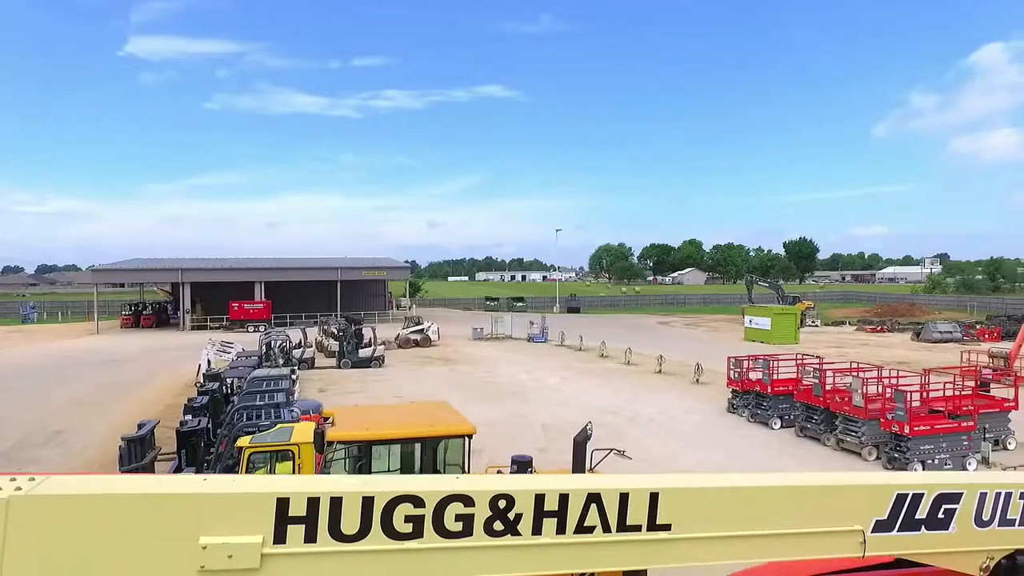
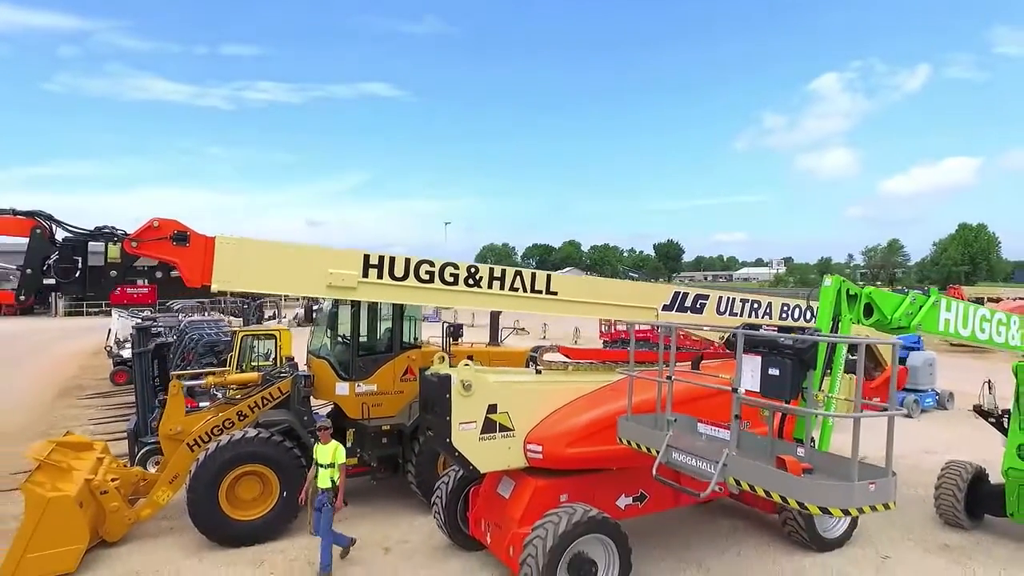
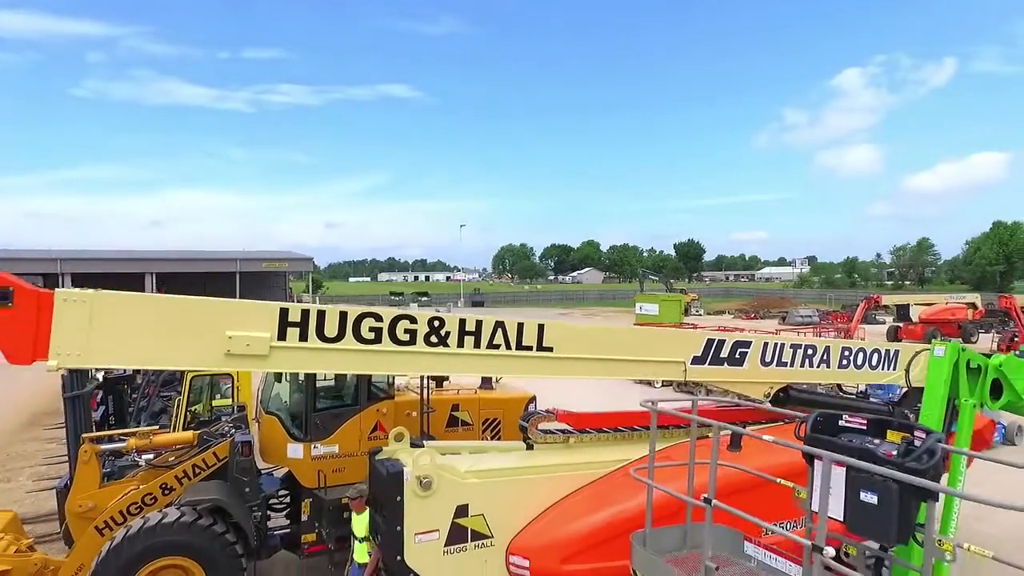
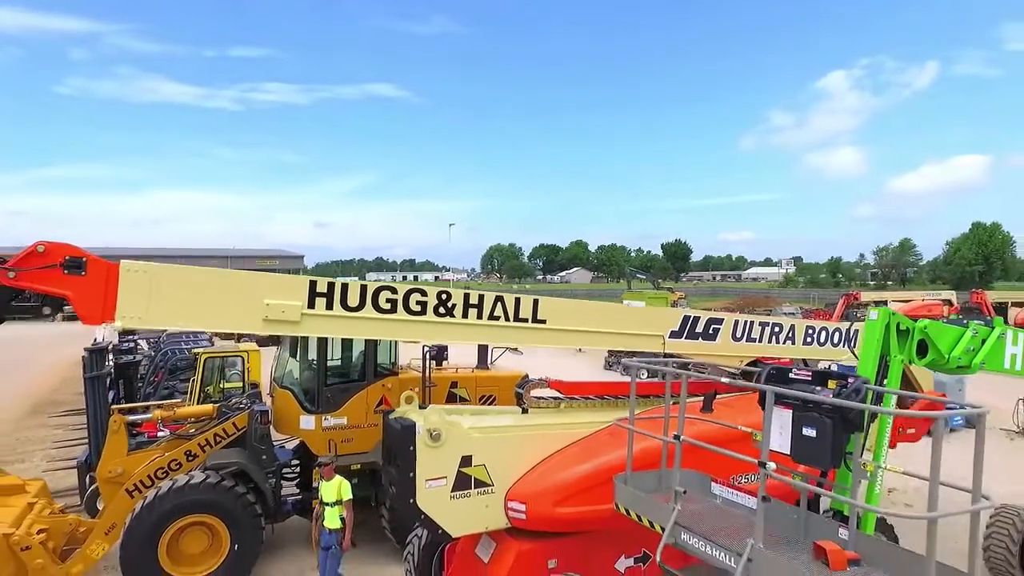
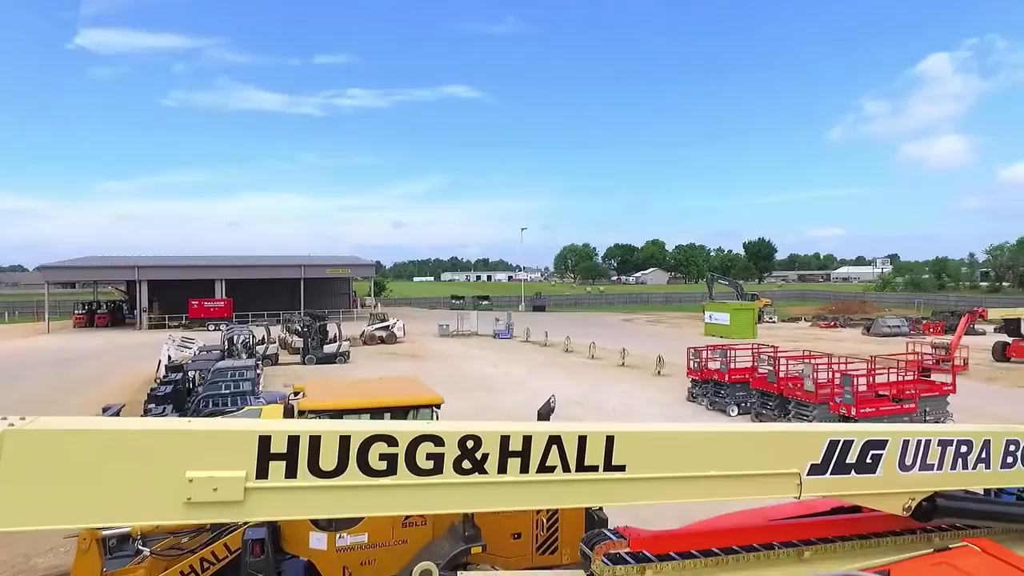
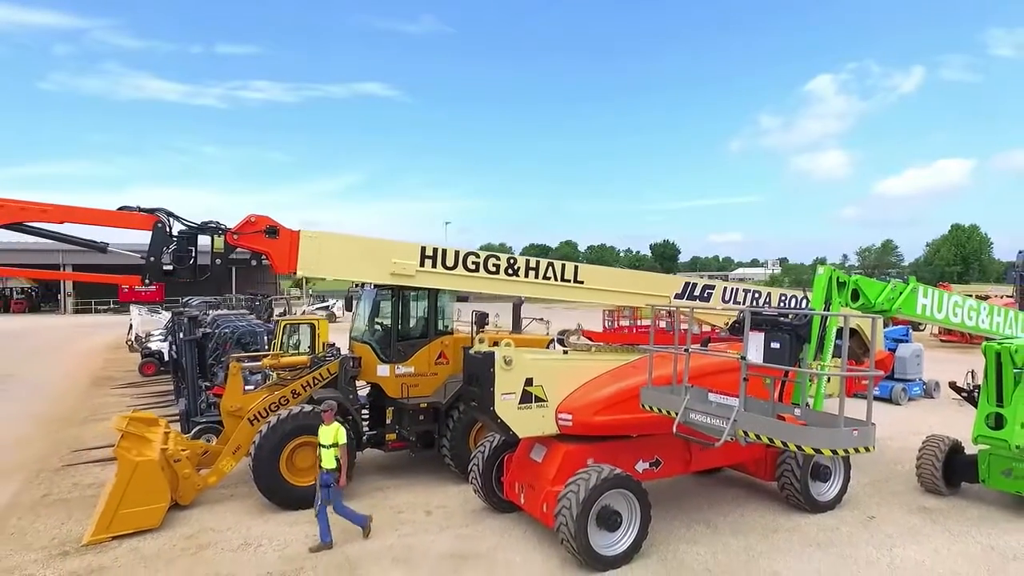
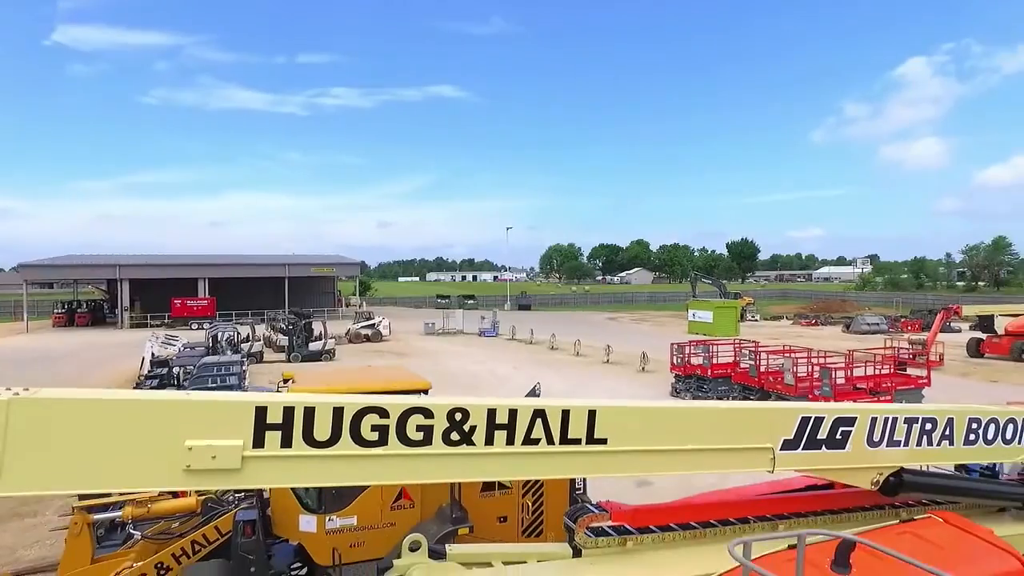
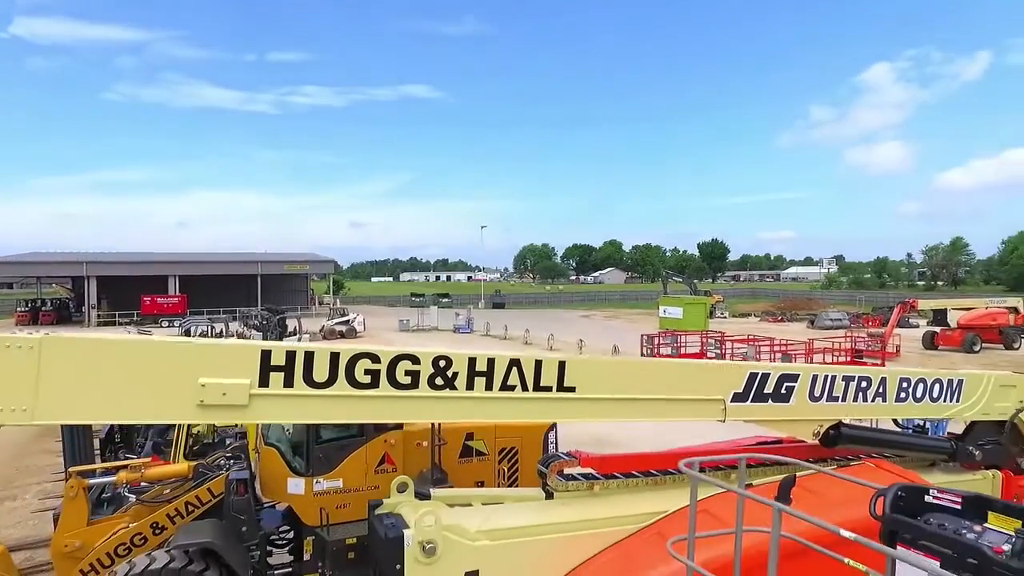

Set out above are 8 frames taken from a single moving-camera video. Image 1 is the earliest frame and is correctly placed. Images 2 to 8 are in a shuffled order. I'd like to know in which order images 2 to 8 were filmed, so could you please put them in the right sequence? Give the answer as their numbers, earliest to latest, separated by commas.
5, 7, 8, 3, 4, 2, 6
